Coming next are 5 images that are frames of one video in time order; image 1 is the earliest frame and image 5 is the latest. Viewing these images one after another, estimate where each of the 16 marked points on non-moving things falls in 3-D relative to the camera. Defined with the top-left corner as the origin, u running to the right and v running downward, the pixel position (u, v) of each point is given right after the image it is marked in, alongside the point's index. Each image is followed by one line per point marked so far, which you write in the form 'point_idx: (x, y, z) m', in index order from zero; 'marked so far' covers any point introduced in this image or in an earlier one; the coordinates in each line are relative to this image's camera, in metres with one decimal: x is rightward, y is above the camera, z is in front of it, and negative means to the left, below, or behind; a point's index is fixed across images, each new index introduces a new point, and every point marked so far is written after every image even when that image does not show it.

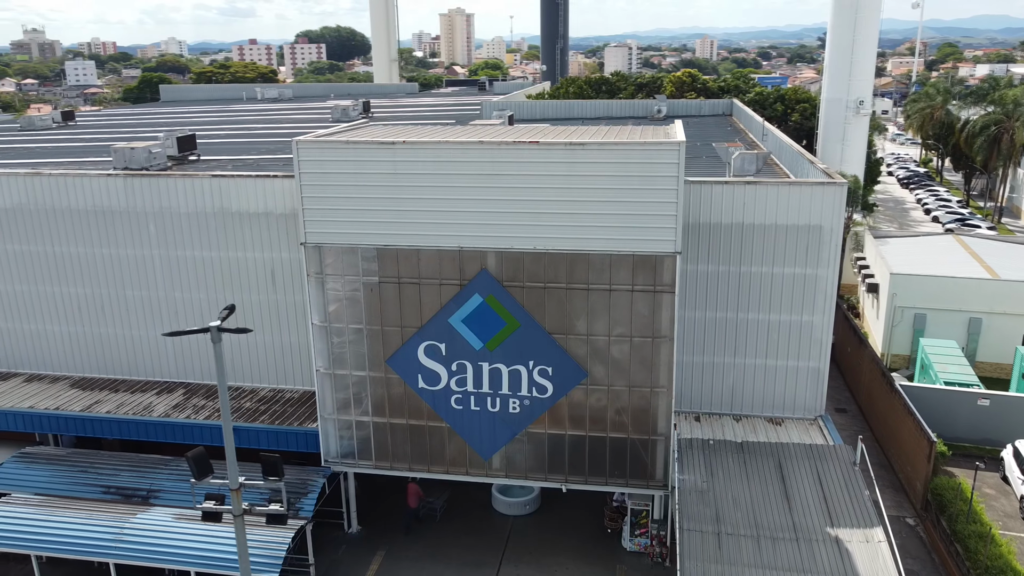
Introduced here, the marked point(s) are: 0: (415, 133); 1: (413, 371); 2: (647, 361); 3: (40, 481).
0: (-2.0, +3.2, +17.2) m
1: (-2.1, -1.7, +16.9) m
2: (+2.6, -1.4, +16.0) m
3: (-10.6, -4.3, +18.4) m
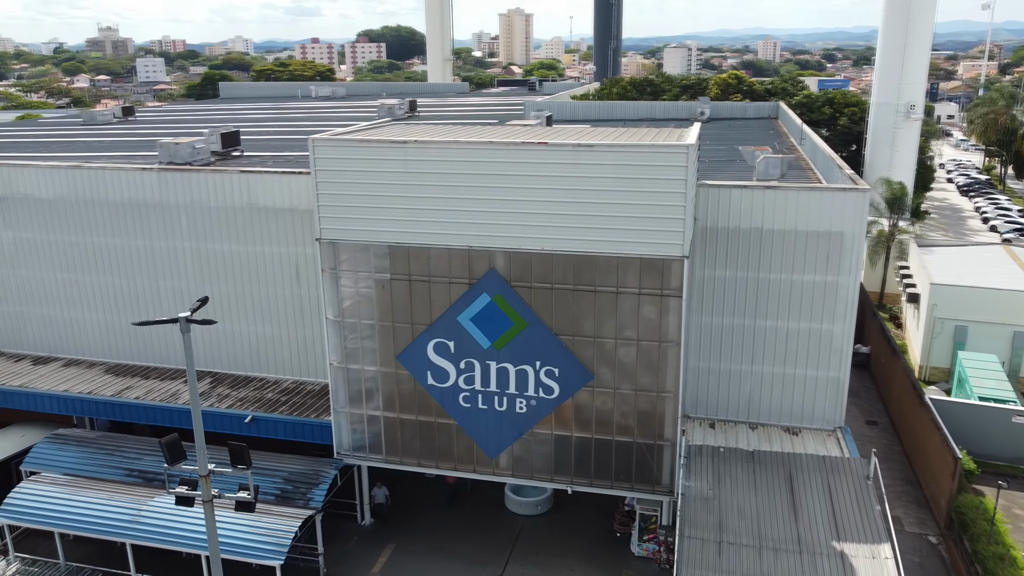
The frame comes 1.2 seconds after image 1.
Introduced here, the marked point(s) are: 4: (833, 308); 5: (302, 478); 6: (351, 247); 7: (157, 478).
0: (-1.7, +3.3, +17.4) m
1: (-1.9, -1.7, +17.1) m
2: (+2.7, -1.5, +15.9) m
3: (-10.4, -4.0, +19.1) m
4: (+7.1, -0.4, +18.1) m
5: (-4.6, -4.2, +18.0) m
6: (-3.3, +0.9, +16.9) m
7: (-7.9, -4.3, +18.4) m
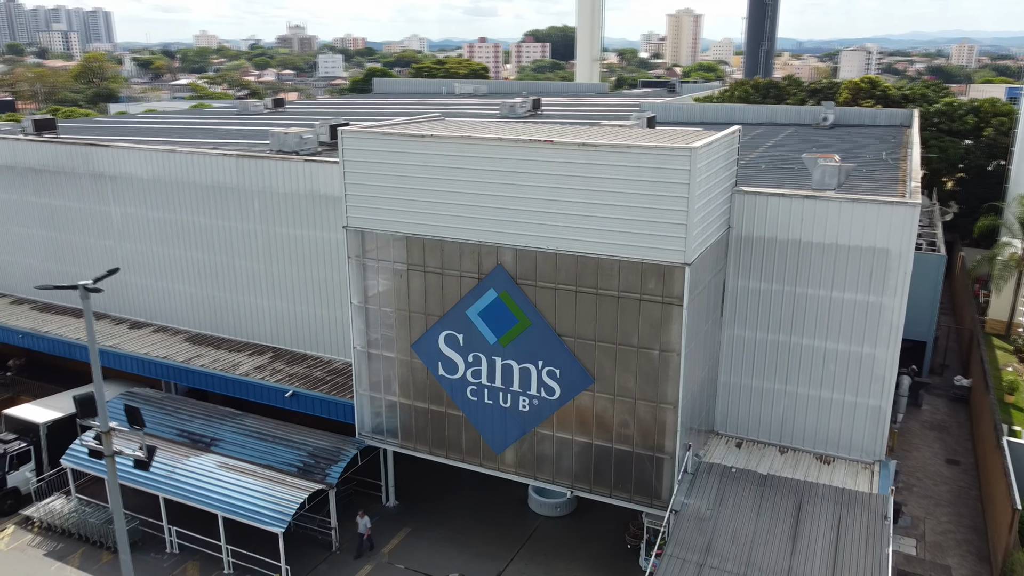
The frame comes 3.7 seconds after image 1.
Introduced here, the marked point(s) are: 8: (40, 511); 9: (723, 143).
0: (-1.1, +3.4, +17.6) m
1: (-1.7, -1.5, +17.4) m
2: (+2.7, -1.6, +15.4) m
3: (-9.8, -3.3, +21.1) m
4: (+7.4, -0.9, +16.7) m
5: (-4.3, -3.8, +18.9) m
6: (-2.9, +1.1, +17.5) m
7: (-7.5, -3.7, +19.9) m
8: (-11.3, -5.3, +19.6) m
9: (+4.1, +2.8, +16.0) m
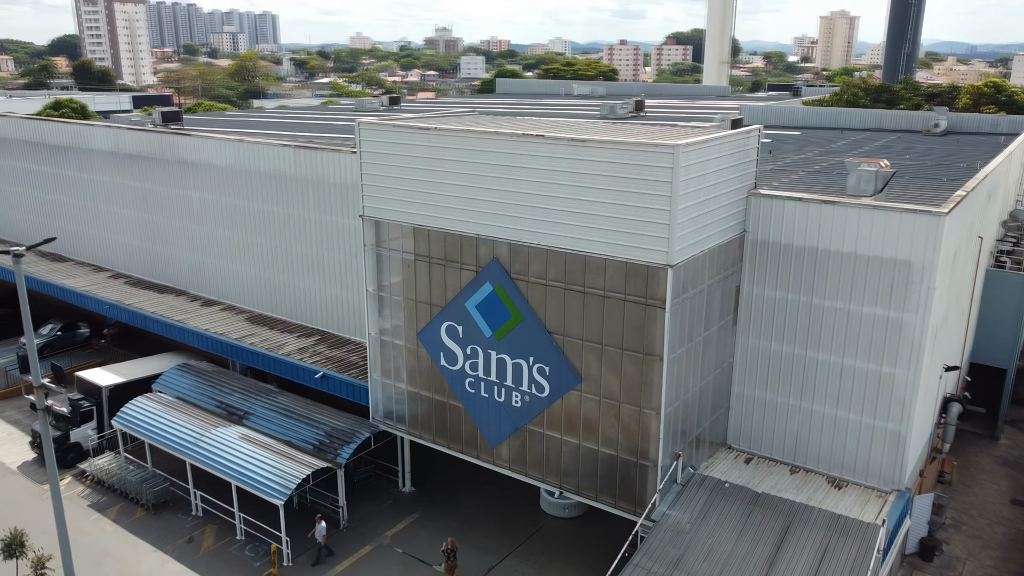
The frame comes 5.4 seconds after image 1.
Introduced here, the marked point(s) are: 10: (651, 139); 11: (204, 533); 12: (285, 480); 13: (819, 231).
0: (-0.8, +3.6, +17.8) m
1: (-1.6, -1.3, +17.7) m
2: (+2.3, -1.7, +15.0) m
3: (-9.1, -2.7, +22.6) m
4: (+7.2, -1.2, +15.5) m
5: (-4.1, -3.5, +19.5) m
6: (-2.7, +1.4, +17.9) m
7: (-7.1, -3.2, +21.1) m
8: (-10.9, -4.6, +21.3) m
9: (+4.0, +2.7, +15.3) m
10: (+2.5, +2.7, +14.7) m
11: (-7.1, -5.7, +19.0) m
12: (-4.9, -4.2, +17.9) m
13: (+6.0, +1.1, +15.9) m
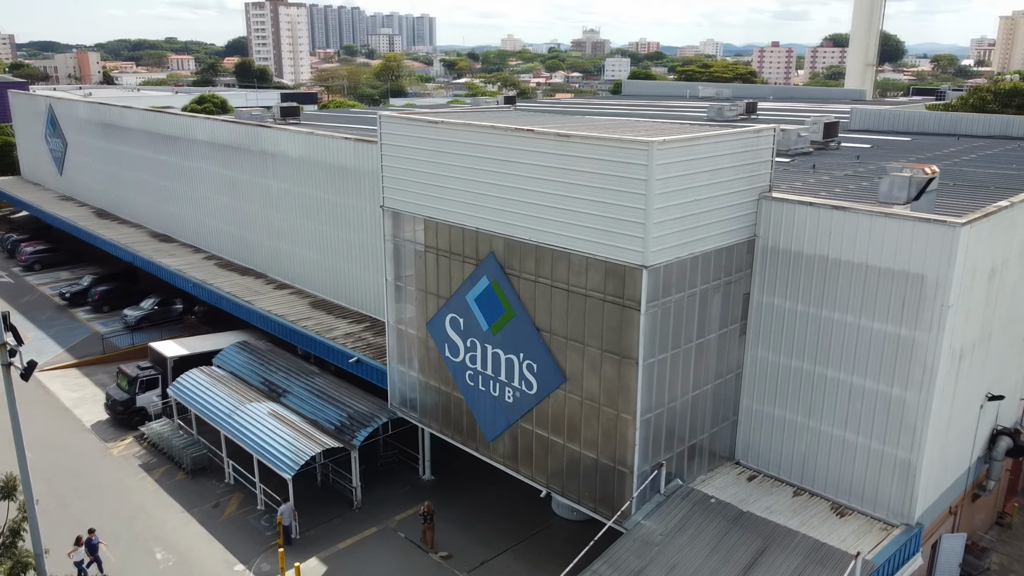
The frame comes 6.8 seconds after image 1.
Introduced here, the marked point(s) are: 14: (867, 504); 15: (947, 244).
0: (-0.4, +3.7, +17.8) m
1: (-1.5, -1.1, +17.9) m
2: (+1.9, -1.7, +14.5) m
3: (-8.1, -2.2, +24.0) m
4: (+6.8, -1.4, +14.2) m
5: (-3.8, -3.2, +20.2) m
6: (-2.4, +1.6, +18.3) m
7: (-6.4, -2.8, +22.2) m
8: (-10.2, -4.0, +23.1) m
9: (+3.9, +2.6, +14.6) m
10: (+2.2, +2.7, +14.3) m
11: (-6.9, -5.2, +20.2) m
12: (-4.9, -3.8, +18.7) m
13: (+5.8, +0.9, +14.9) m
14: (+6.6, -4.0, +15.2) m
15: (+7.1, +0.7, +13.4) m
